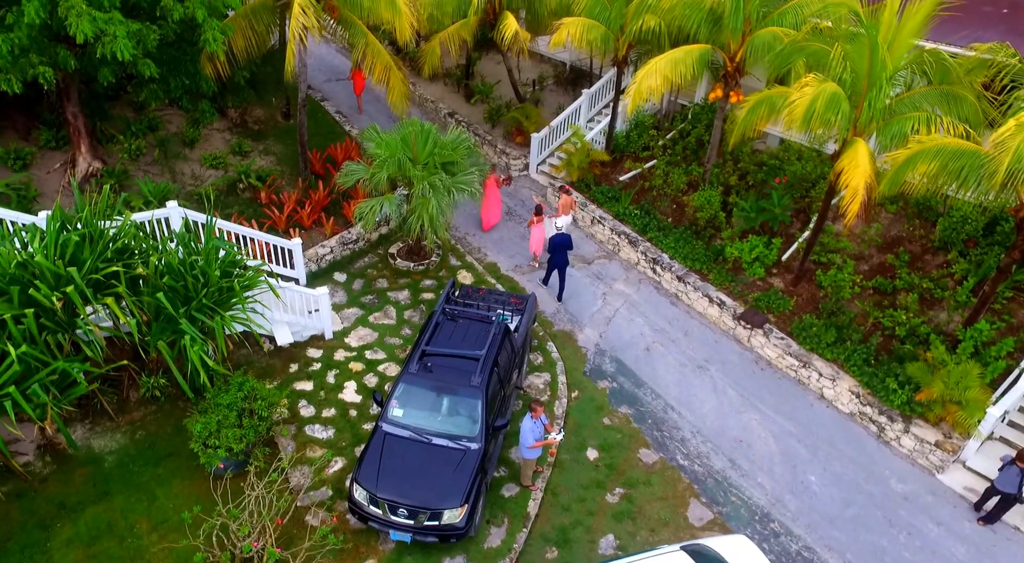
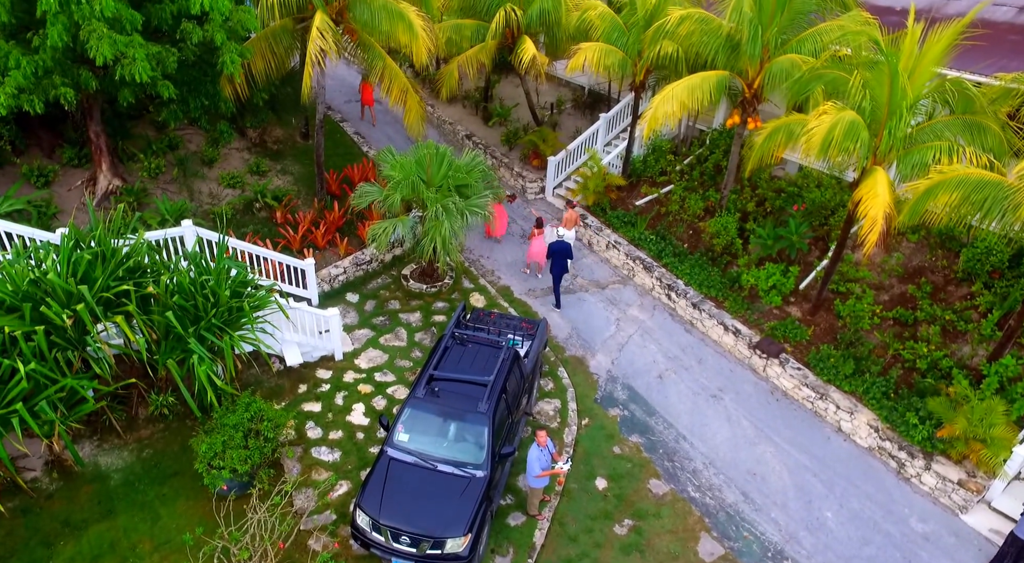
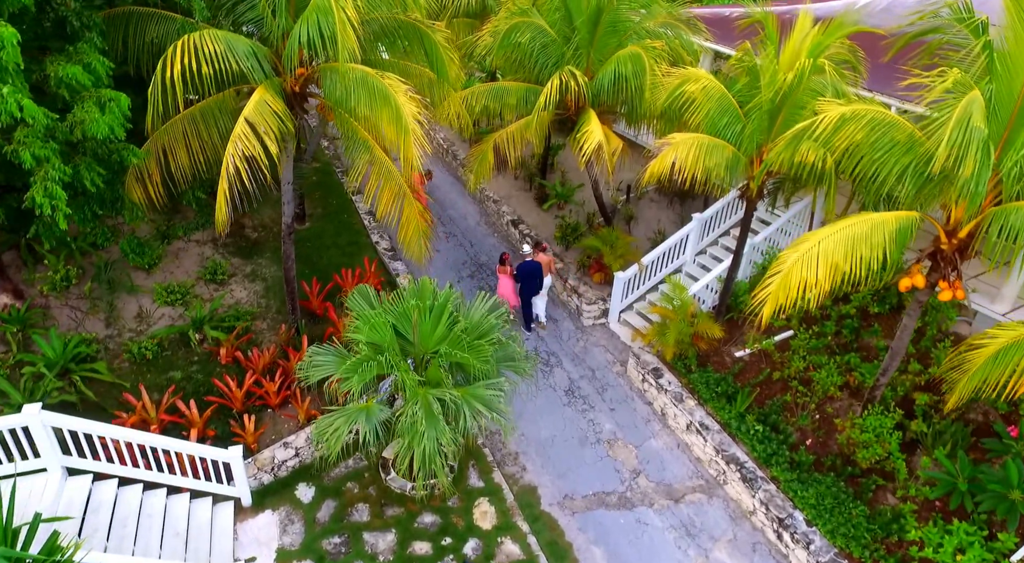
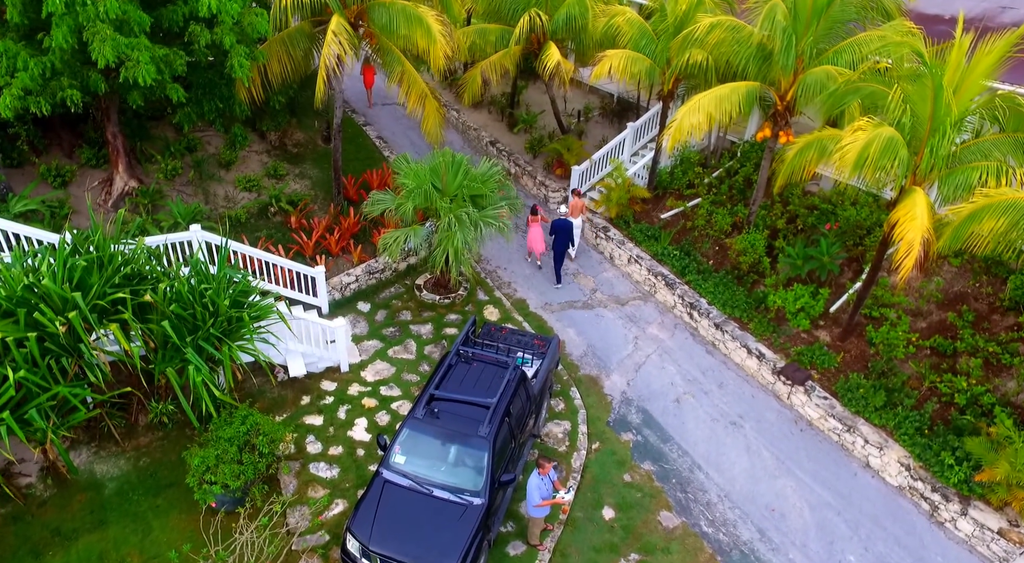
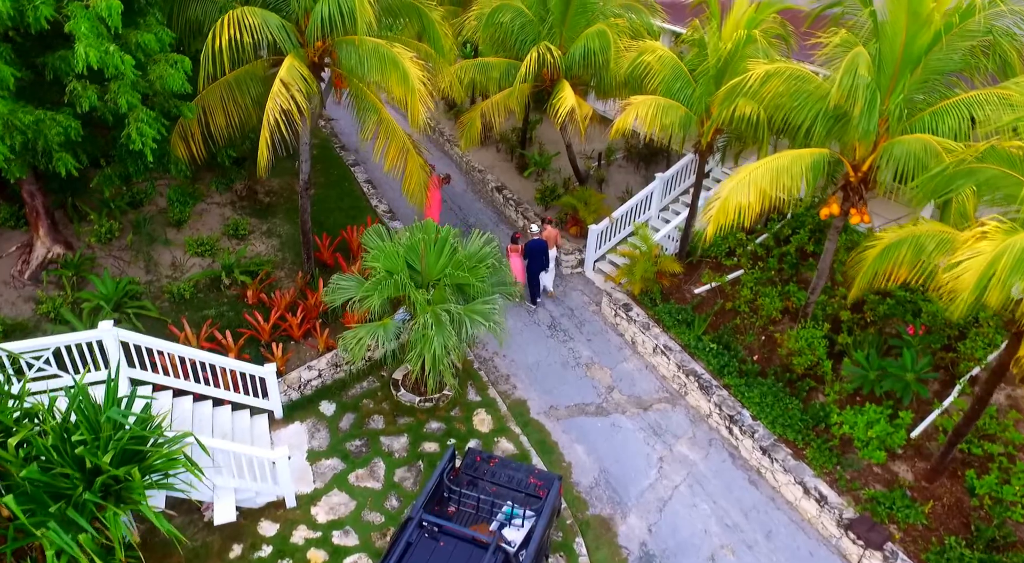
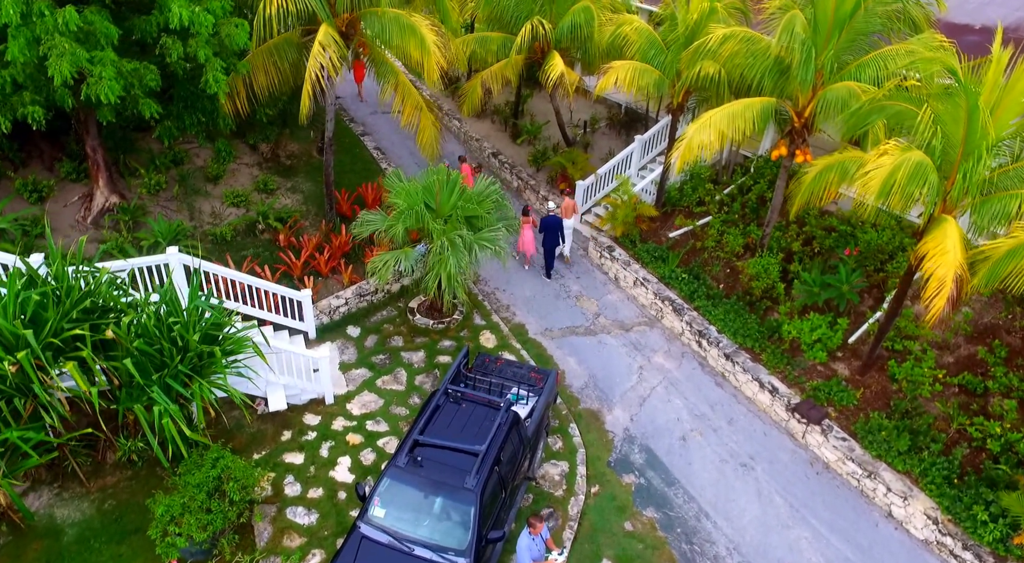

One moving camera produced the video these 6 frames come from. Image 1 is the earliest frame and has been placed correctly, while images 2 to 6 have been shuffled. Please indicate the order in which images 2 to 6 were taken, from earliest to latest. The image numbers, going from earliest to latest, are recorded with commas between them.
2, 4, 6, 5, 3
